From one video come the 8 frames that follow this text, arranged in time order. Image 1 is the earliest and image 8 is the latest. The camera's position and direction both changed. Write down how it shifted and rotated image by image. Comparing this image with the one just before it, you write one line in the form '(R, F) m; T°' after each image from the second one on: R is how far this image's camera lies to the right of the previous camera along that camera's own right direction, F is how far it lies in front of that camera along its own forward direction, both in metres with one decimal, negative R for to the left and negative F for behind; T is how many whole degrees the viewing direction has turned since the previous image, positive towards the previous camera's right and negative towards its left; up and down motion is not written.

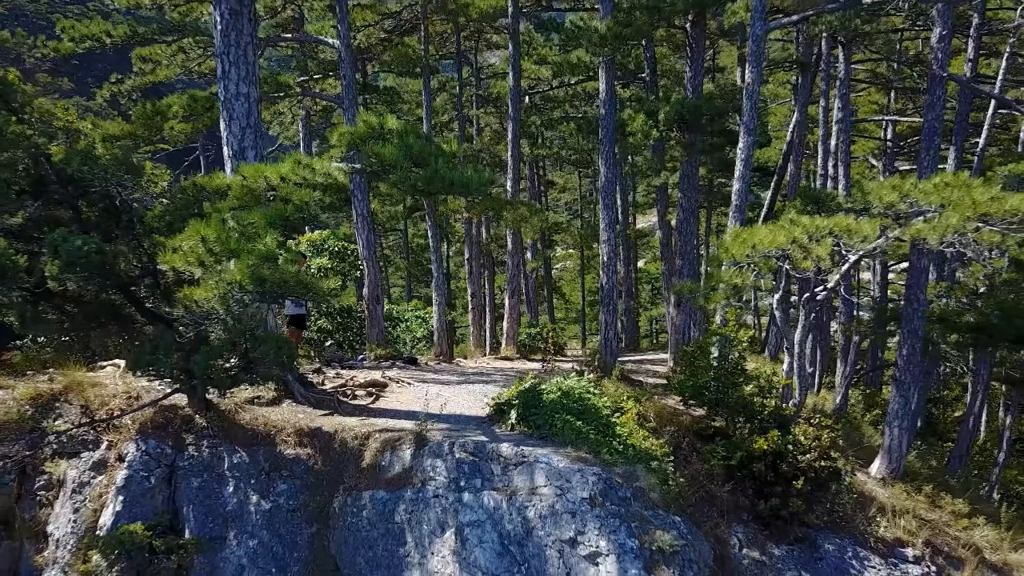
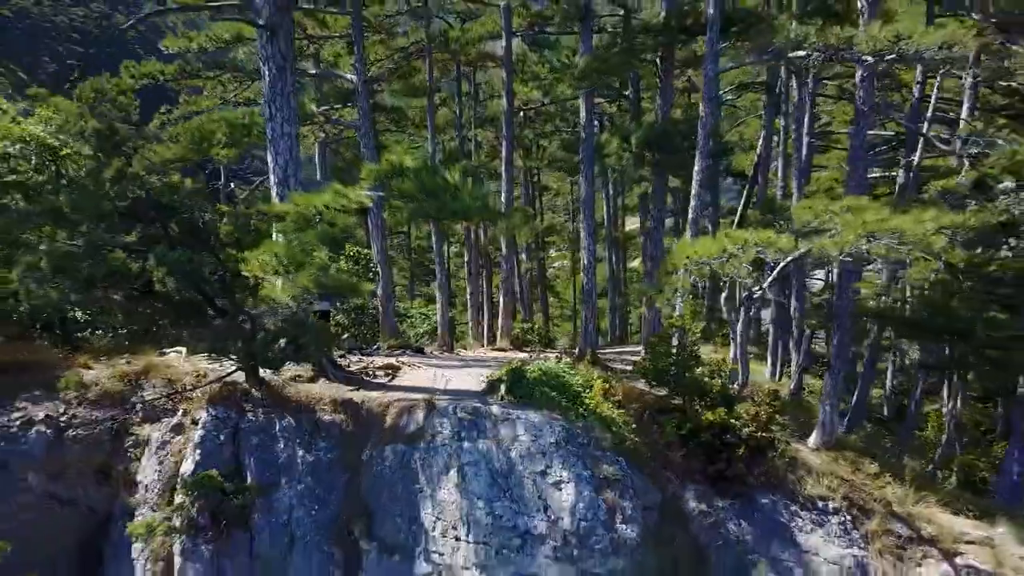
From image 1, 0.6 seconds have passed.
(+0.1, -1.6) m; 0°
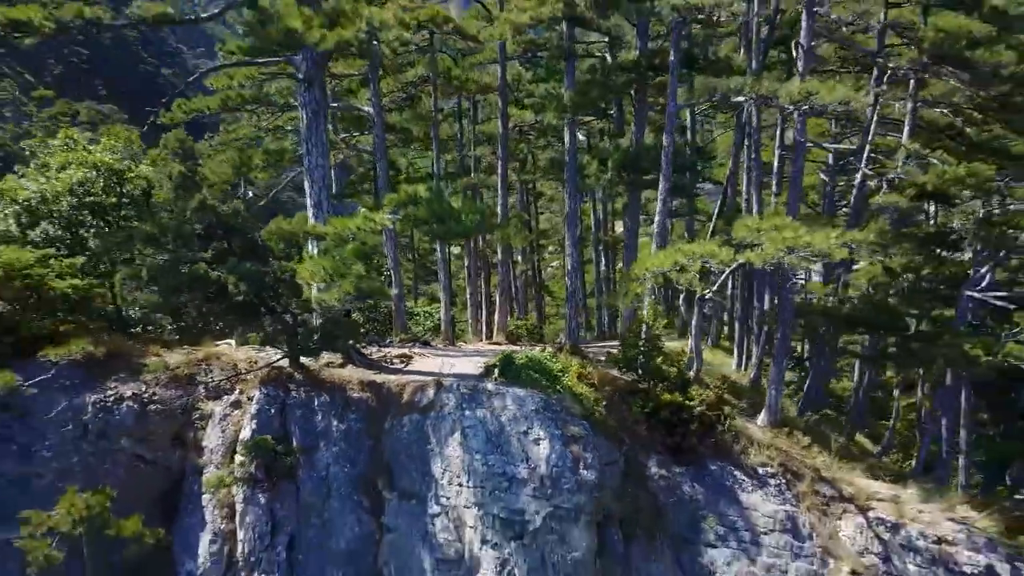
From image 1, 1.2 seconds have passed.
(+0.1, -1.9) m; 0°
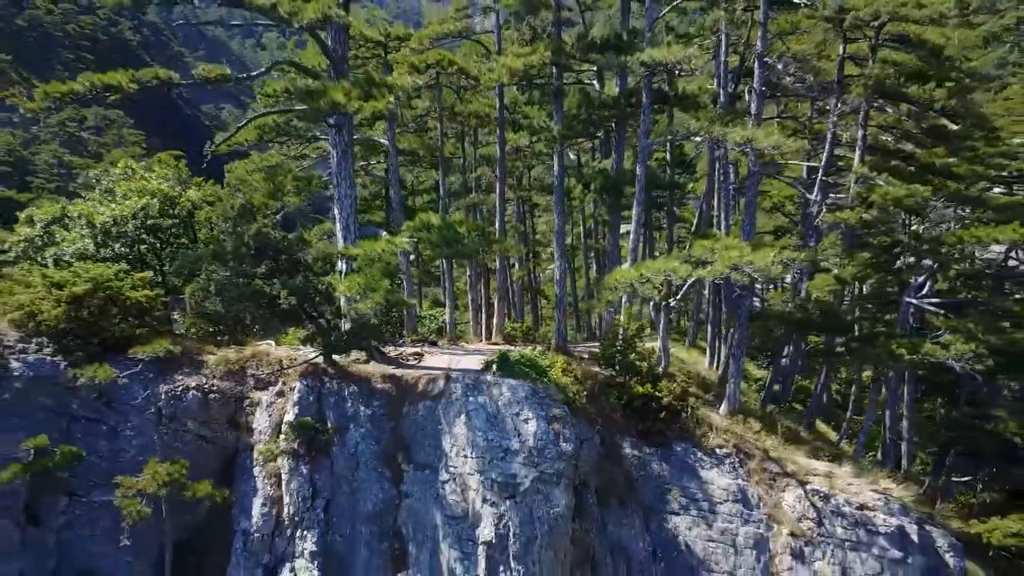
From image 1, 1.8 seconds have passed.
(0.0, -2.1) m; 0°
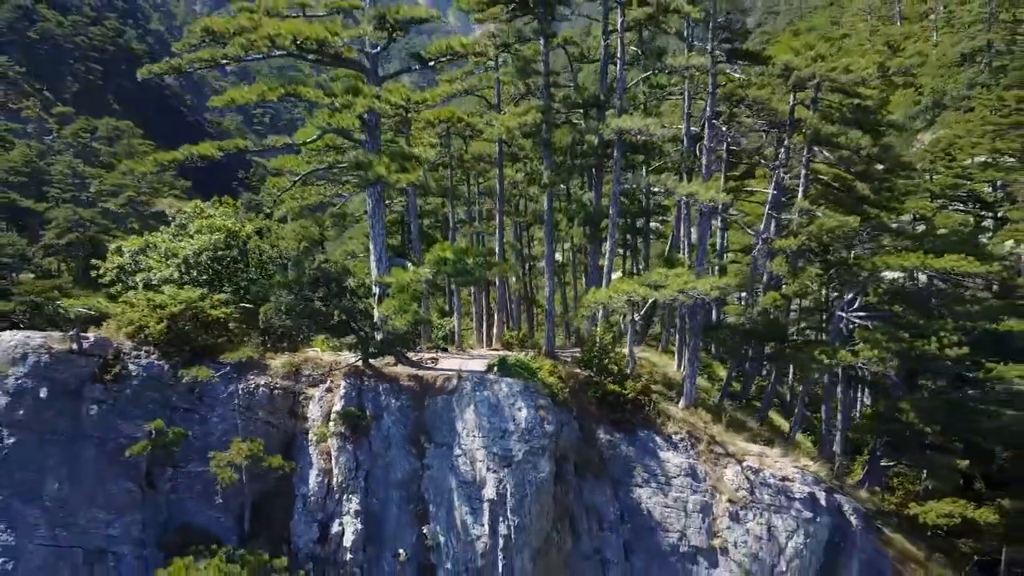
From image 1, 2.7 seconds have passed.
(0.0, -3.3) m; 0°
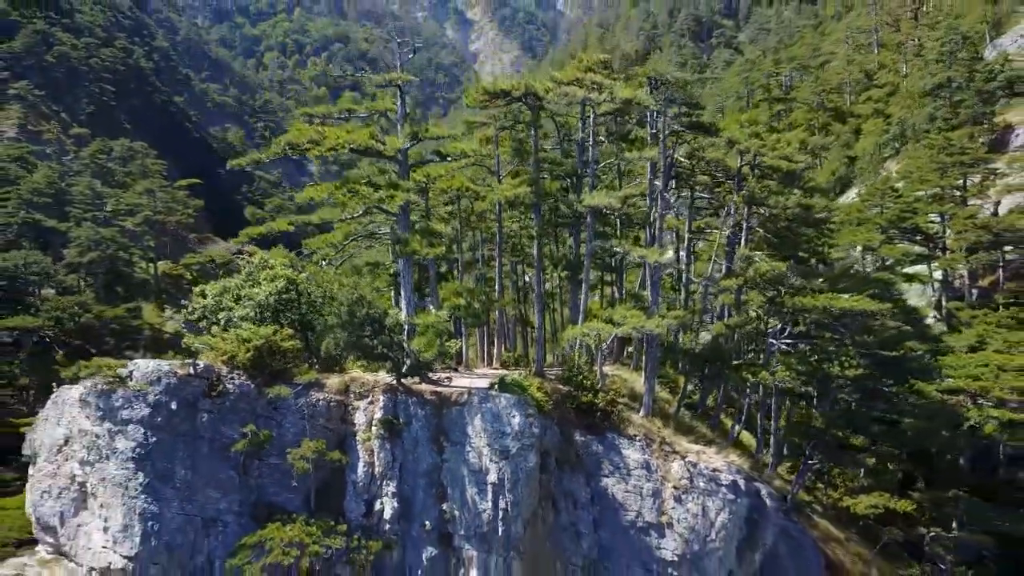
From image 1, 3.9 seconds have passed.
(0.0, -5.0) m; 0°
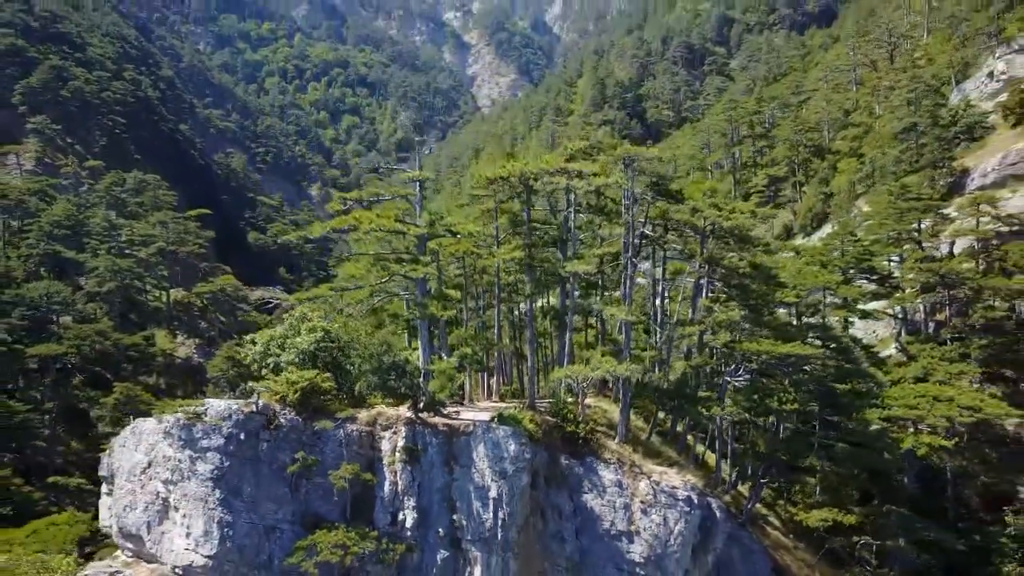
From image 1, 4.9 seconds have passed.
(0.0, -4.7) m; 0°
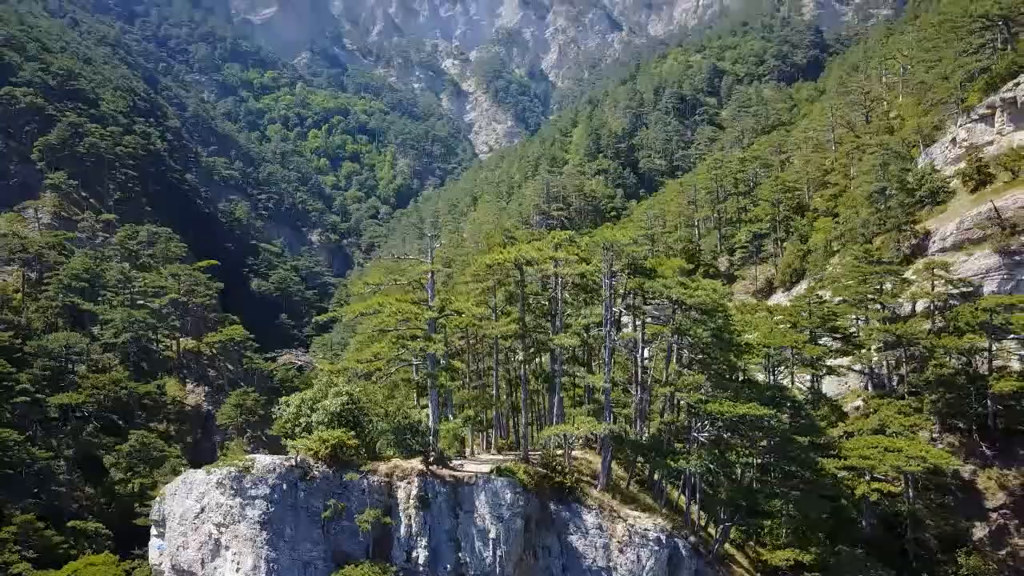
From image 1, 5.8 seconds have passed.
(0.0, -4.8) m; 0°
